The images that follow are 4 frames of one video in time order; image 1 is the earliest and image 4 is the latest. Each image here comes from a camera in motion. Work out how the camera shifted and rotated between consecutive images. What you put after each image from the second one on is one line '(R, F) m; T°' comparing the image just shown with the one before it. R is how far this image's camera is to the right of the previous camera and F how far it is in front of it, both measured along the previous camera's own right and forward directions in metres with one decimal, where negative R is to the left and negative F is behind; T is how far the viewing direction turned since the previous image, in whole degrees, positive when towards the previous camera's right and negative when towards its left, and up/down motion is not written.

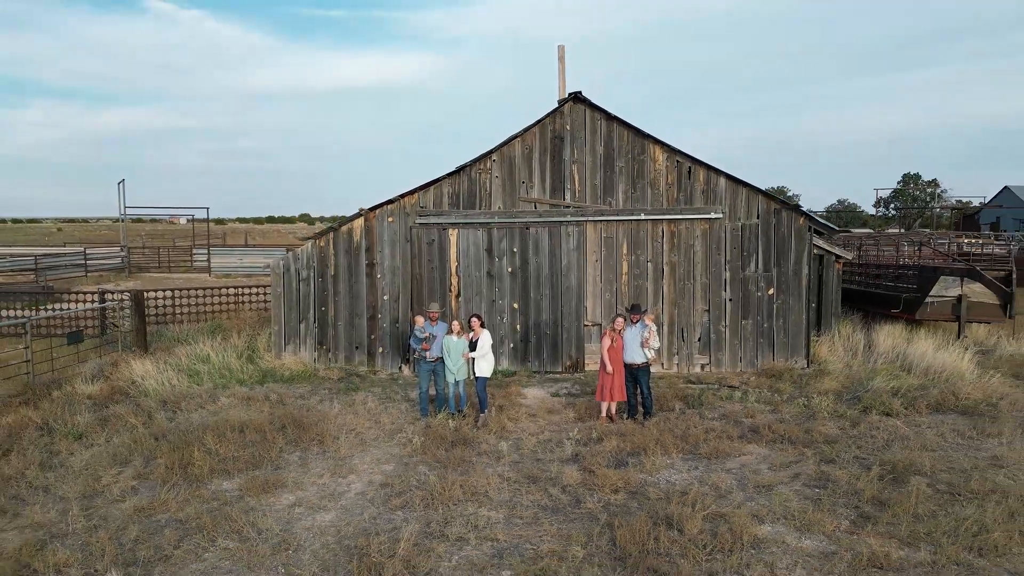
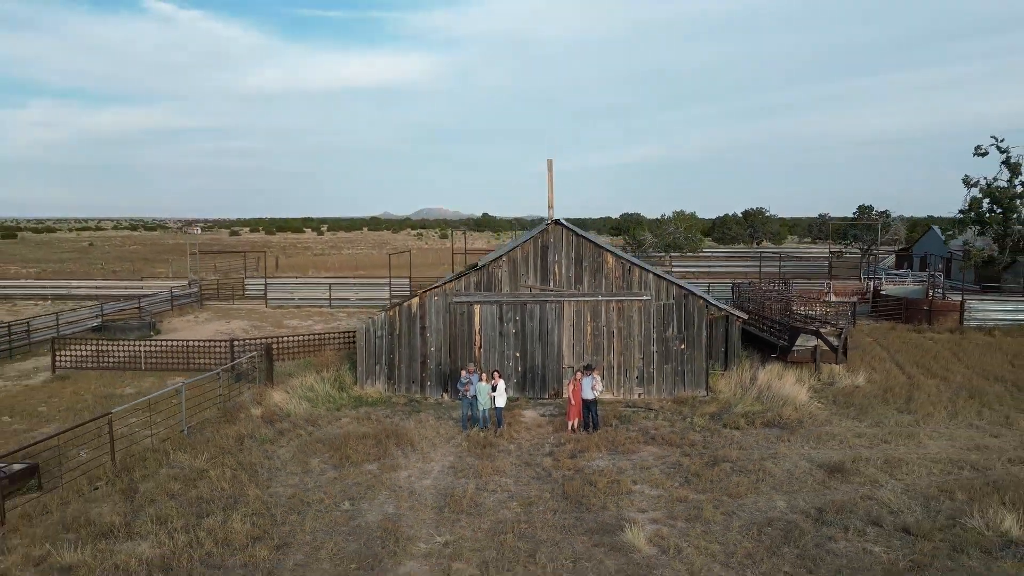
(-0.1, -4.8) m; 0°
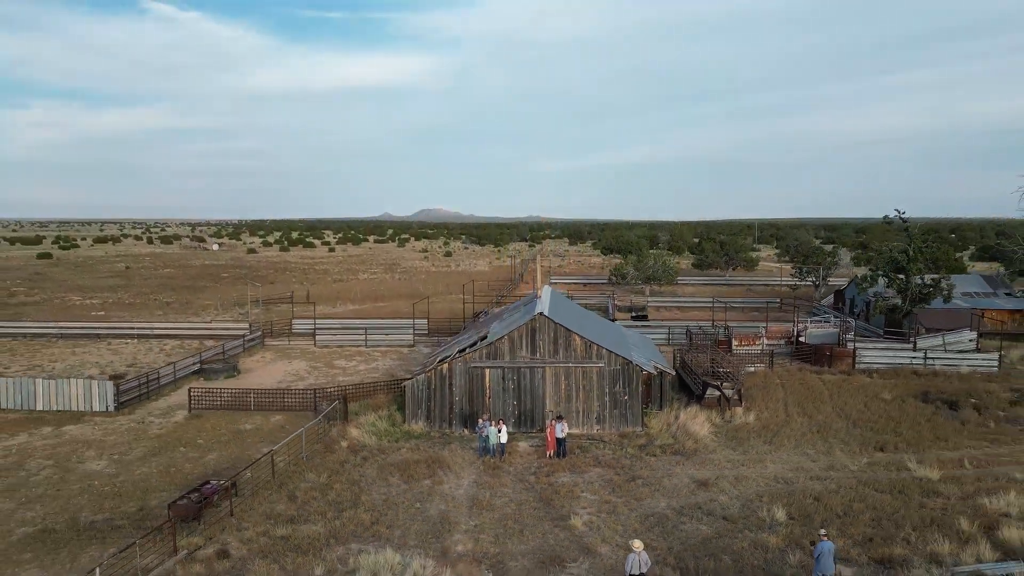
(0.0, -6.6) m; 0°
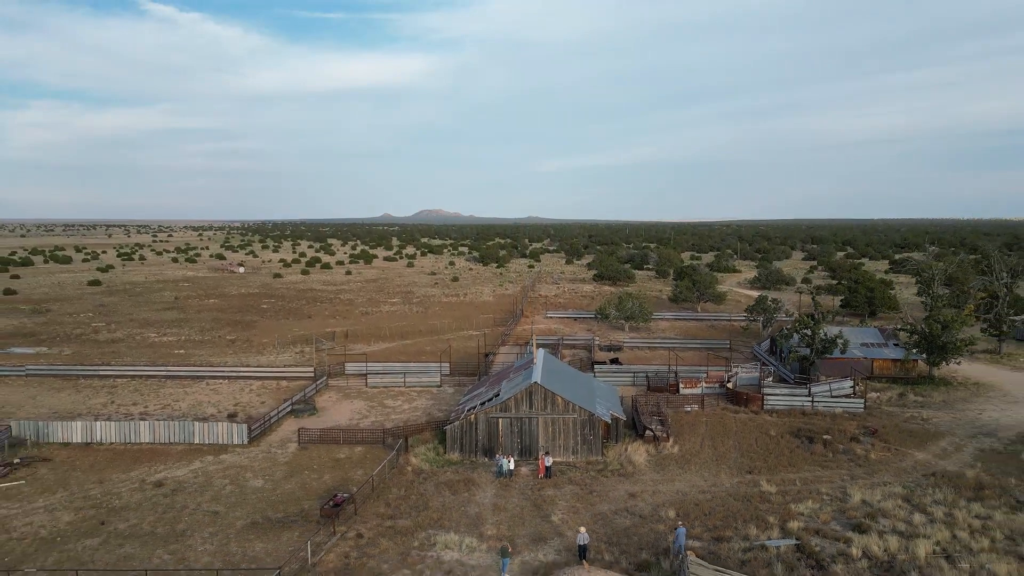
(-0.2, -10.7) m; 0°
